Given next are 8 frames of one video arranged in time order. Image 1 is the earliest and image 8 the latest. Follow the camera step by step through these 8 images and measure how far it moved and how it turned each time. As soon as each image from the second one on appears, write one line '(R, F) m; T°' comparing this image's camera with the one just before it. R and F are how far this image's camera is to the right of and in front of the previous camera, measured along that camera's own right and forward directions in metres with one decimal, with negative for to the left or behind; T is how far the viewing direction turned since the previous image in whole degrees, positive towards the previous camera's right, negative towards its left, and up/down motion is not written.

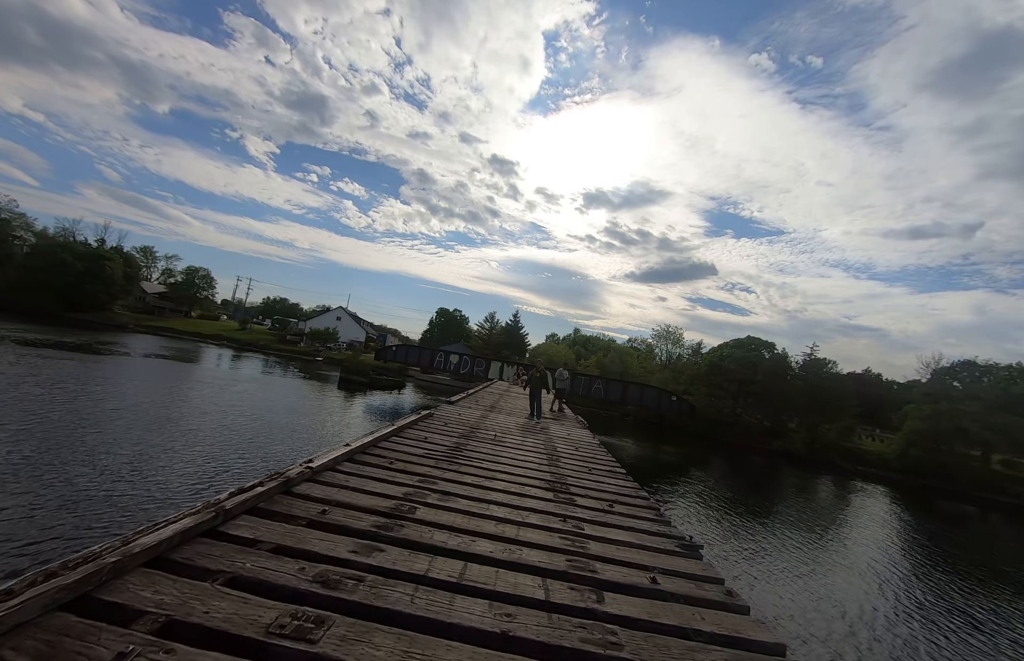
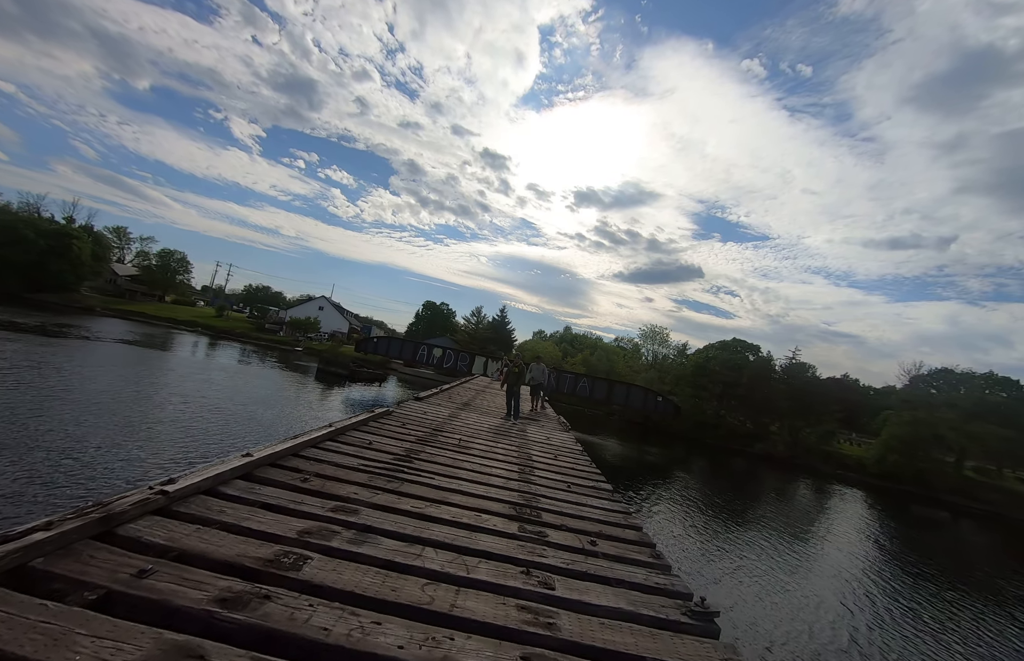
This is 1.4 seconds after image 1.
(+0.1, +0.5) m; +2°
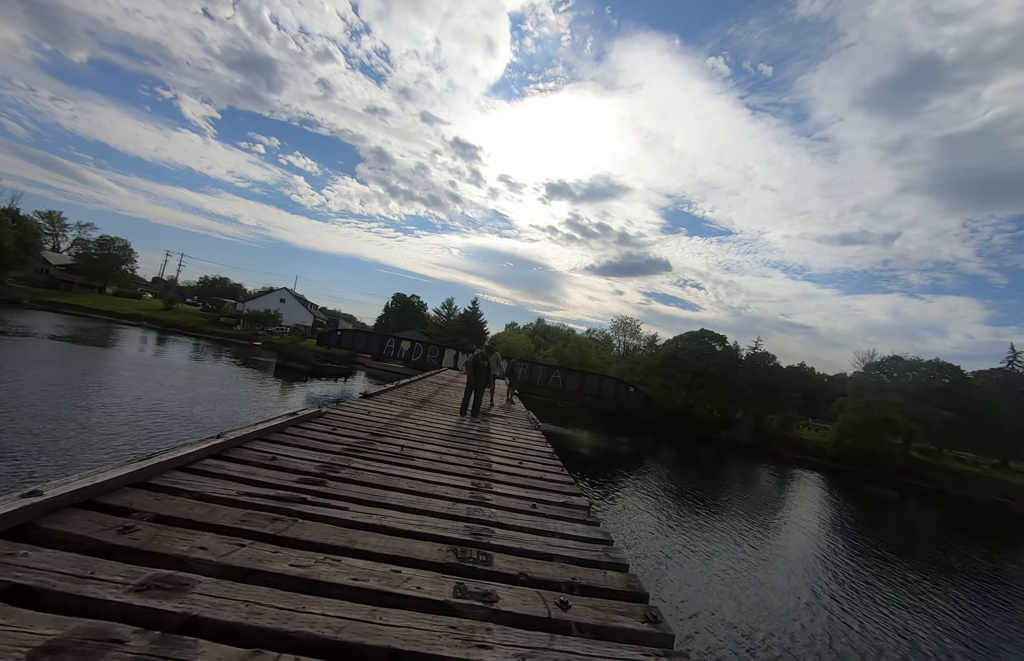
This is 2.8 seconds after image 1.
(+0.1, +0.5) m; +4°
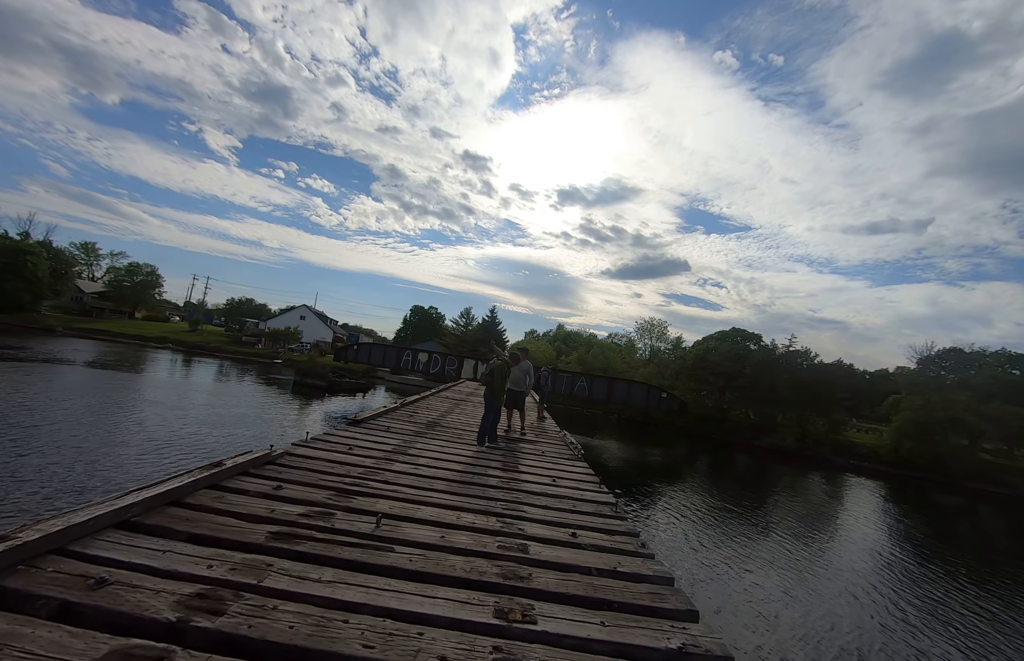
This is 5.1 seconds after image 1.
(0.0, +0.8) m; -3°
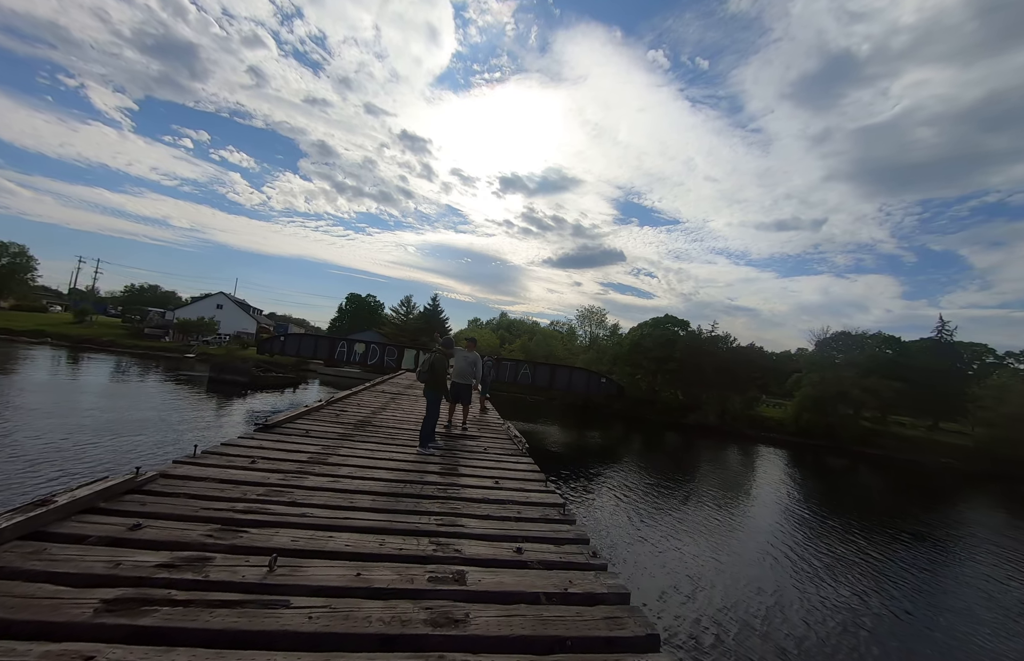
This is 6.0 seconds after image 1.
(-0.2, +0.5) m; +8°
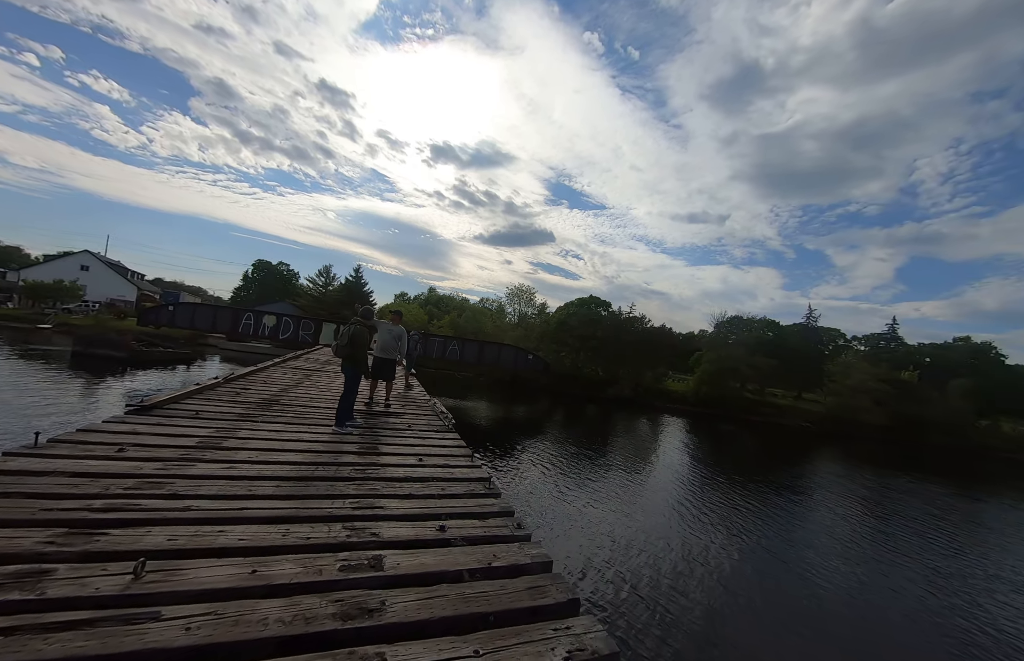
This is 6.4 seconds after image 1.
(0.0, +0.3) m; +10°
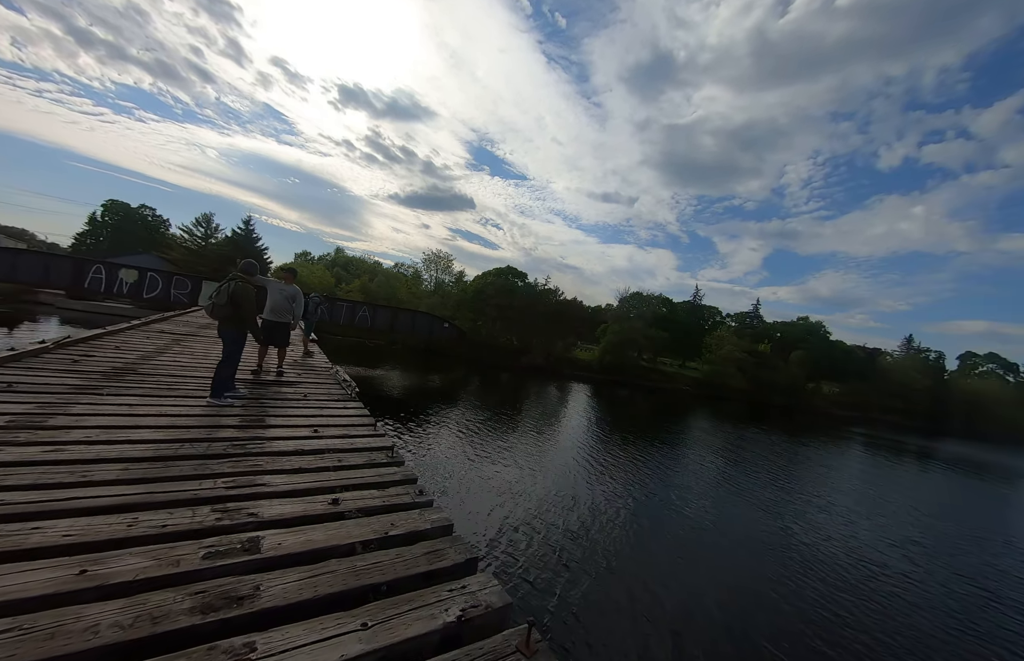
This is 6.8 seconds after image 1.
(0.0, +0.5) m; +12°
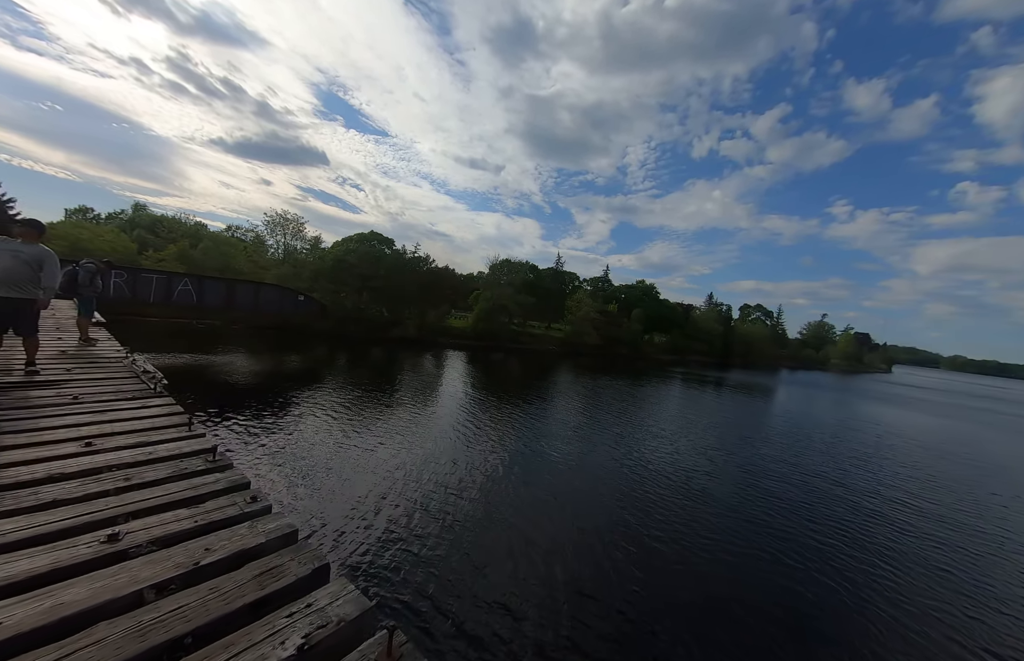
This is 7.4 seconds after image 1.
(+0.2, +0.6) m; +18°
